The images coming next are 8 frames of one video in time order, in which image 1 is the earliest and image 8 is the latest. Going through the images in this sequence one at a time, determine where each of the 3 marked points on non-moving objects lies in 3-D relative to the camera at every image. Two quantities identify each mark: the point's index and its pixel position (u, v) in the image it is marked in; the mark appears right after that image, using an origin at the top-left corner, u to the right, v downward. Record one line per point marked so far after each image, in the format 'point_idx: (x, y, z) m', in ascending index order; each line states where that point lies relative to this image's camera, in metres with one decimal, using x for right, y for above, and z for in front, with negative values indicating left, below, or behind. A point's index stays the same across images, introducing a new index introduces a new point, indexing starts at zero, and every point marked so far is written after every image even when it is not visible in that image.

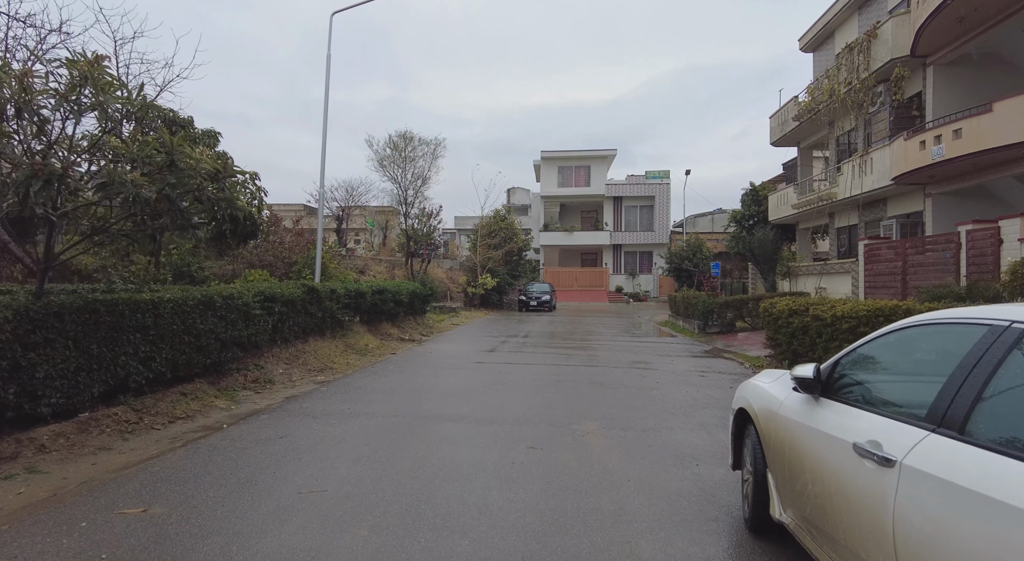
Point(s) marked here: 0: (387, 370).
0: (-2.1, -1.6, +9.6) m
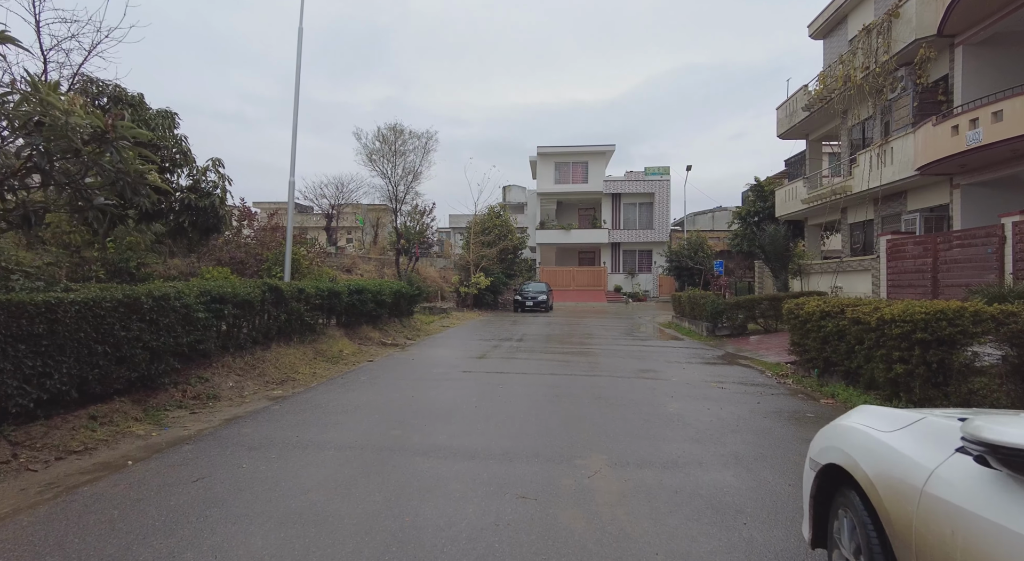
0: (-2.3, -1.5, +8.4) m
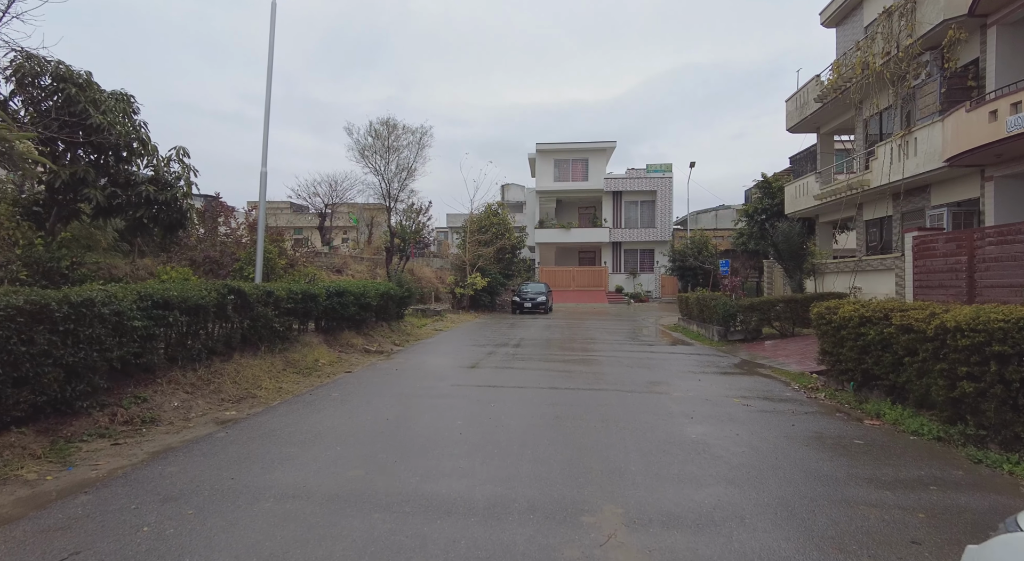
0: (-2.3, -1.5, +7.3) m
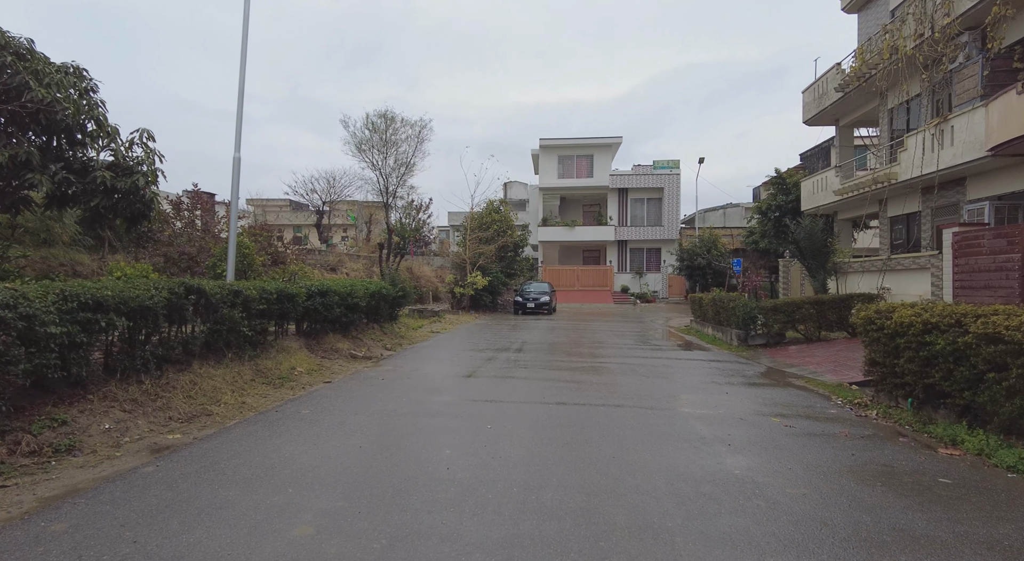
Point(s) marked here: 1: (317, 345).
0: (-2.3, -1.5, +6.2) m
1: (-3.6, -1.2, +10.4) m
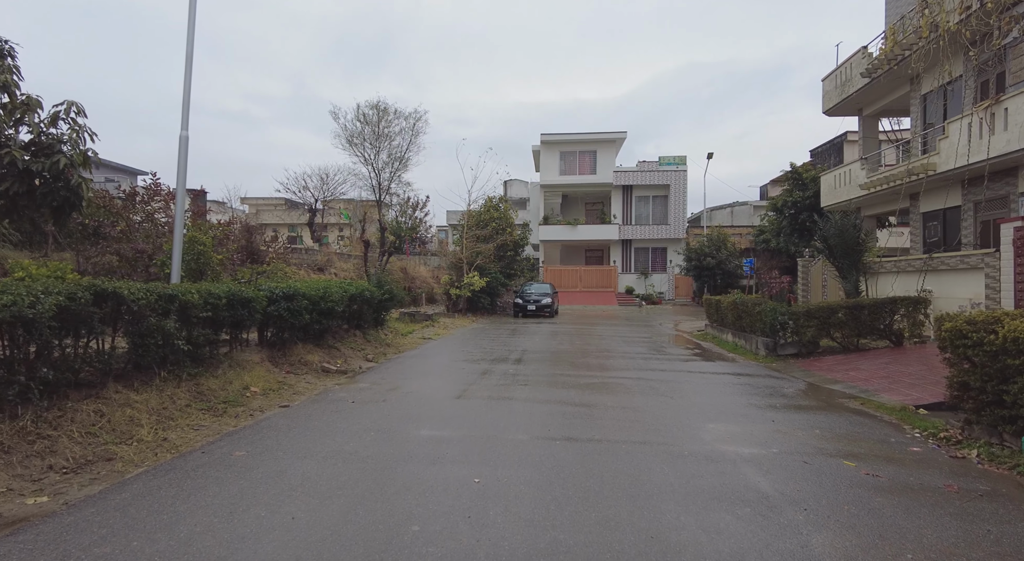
0: (-2.4, -1.5, +4.7) m
1: (-3.6, -1.2, +8.9) m
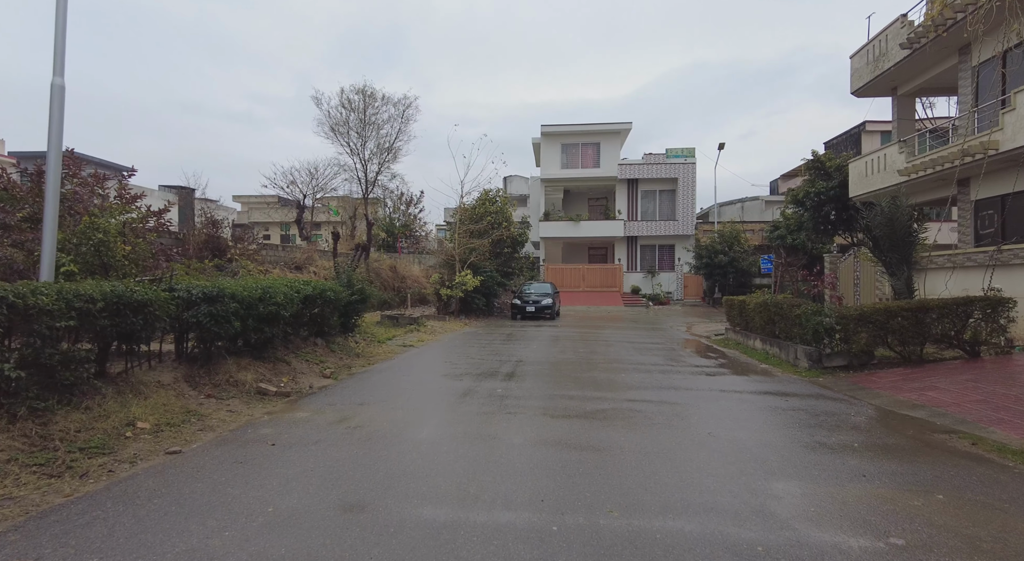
0: (-2.6, -1.5, +2.8) m
1: (-3.8, -1.2, +7.0) m
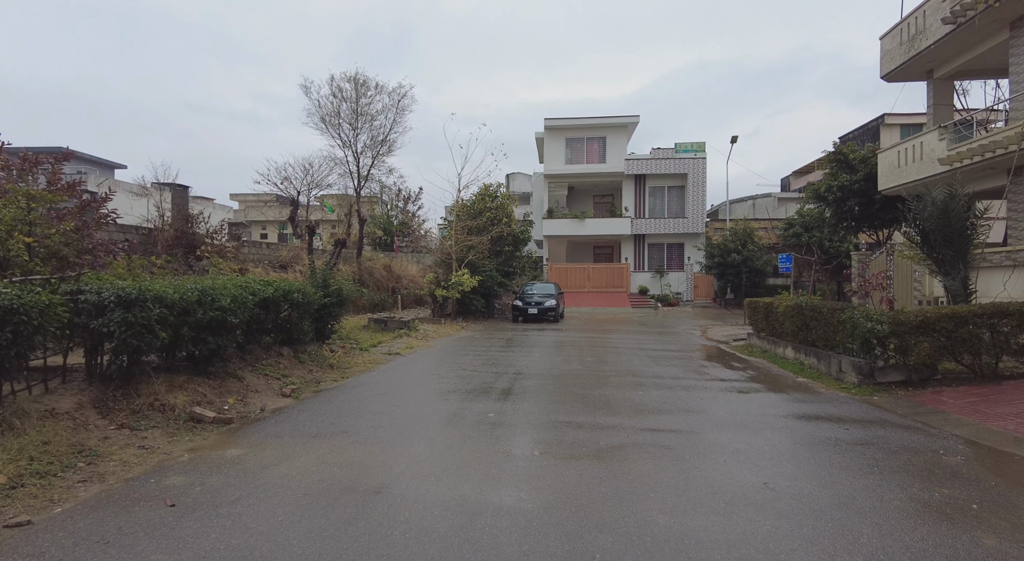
0: (-2.7, -1.5, +1.3) m
1: (-3.9, -1.2, +5.5) m
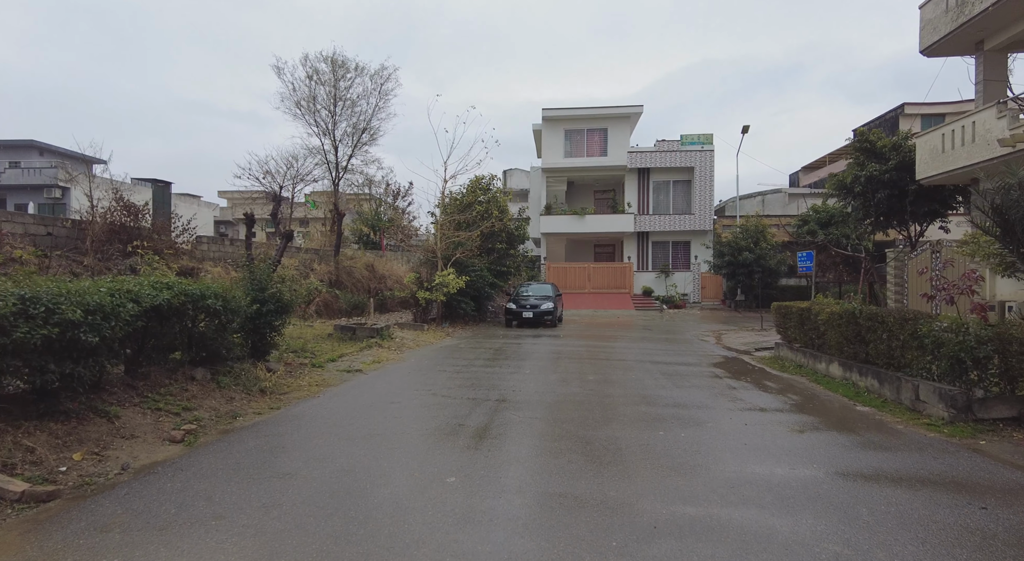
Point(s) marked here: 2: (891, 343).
0: (-2.9, -1.5, -0.7) m
1: (-4.1, -1.2, +3.5) m
2: (+5.2, -0.9, +7.8) m
